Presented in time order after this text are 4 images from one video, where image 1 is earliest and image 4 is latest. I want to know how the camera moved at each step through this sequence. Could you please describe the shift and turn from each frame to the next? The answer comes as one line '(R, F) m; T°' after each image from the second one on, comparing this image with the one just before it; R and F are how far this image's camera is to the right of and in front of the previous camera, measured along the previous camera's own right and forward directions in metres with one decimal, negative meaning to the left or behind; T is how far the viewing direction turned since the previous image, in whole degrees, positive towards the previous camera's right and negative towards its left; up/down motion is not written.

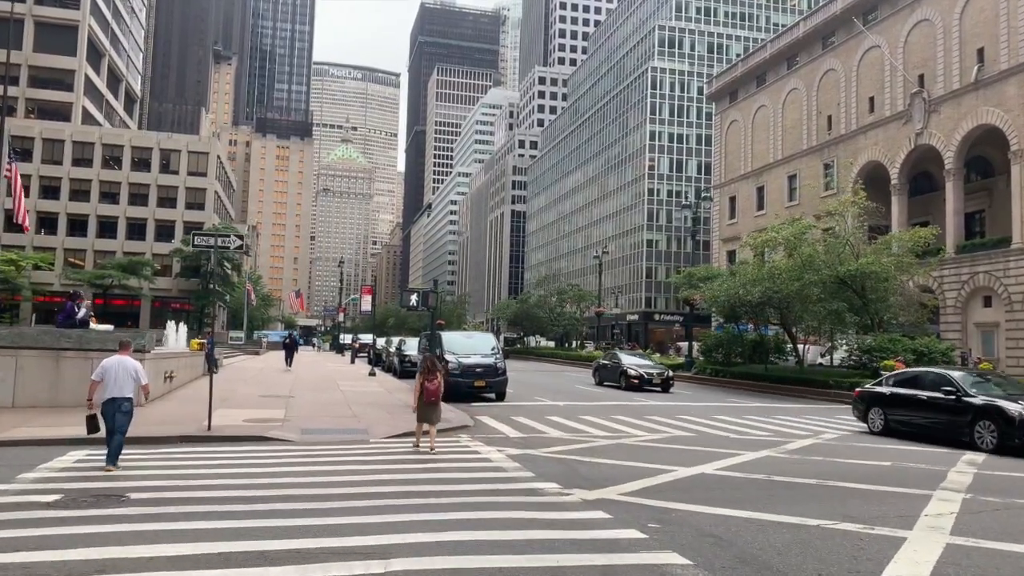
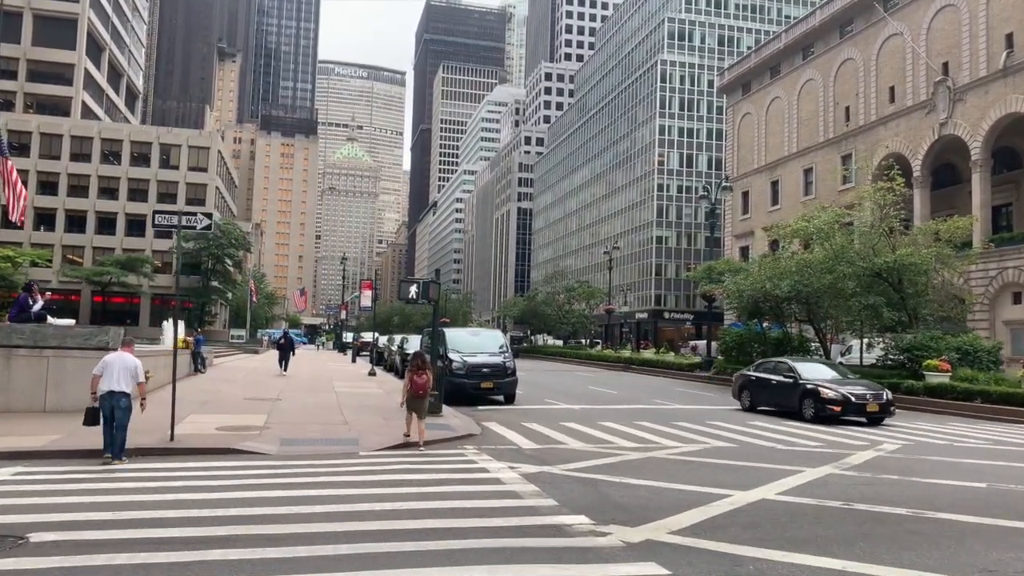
(-0.1, +1.8) m; 0°
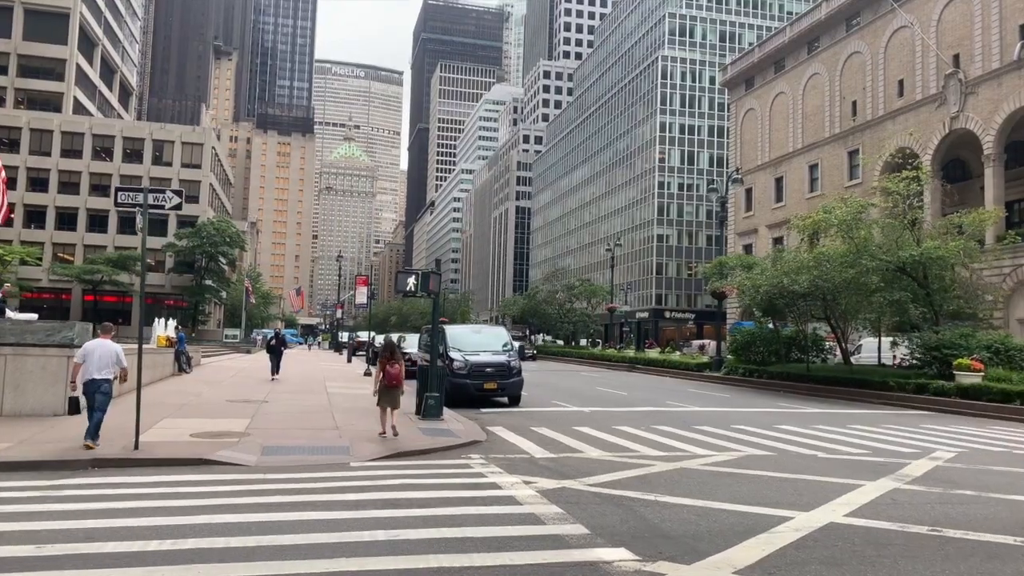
(-0.2, +1.3) m; 0°
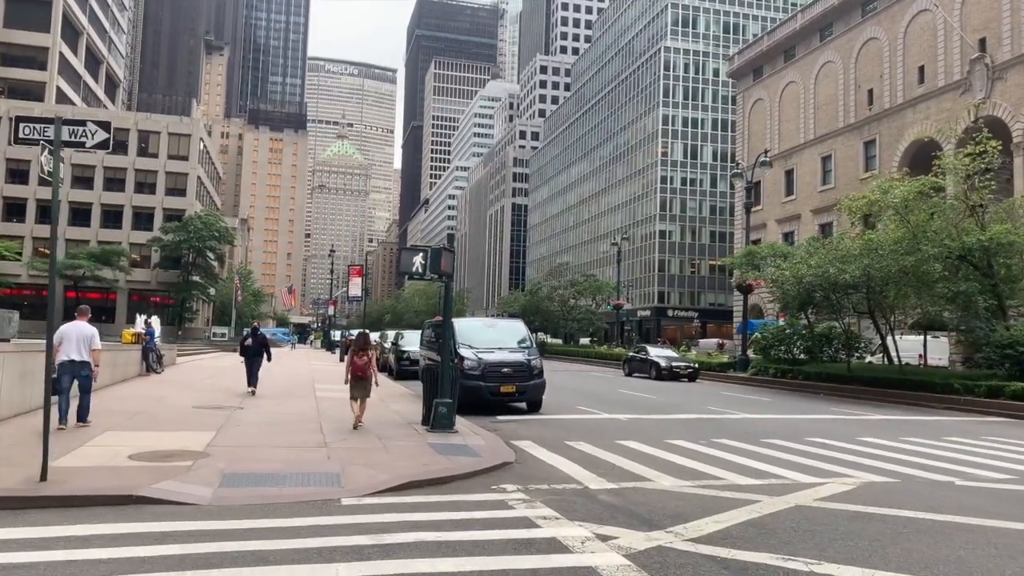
(-0.5, +2.6) m; 0°
